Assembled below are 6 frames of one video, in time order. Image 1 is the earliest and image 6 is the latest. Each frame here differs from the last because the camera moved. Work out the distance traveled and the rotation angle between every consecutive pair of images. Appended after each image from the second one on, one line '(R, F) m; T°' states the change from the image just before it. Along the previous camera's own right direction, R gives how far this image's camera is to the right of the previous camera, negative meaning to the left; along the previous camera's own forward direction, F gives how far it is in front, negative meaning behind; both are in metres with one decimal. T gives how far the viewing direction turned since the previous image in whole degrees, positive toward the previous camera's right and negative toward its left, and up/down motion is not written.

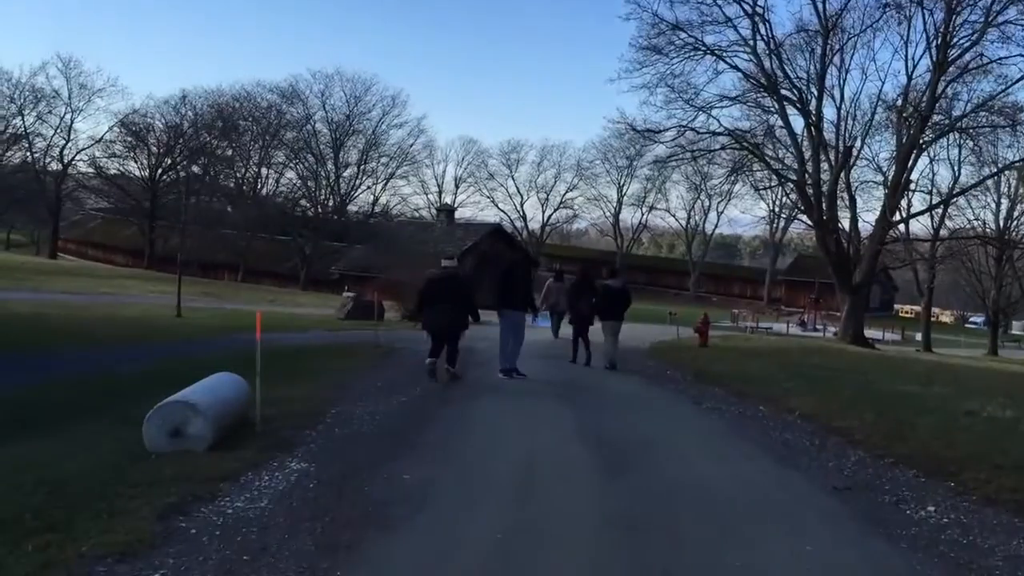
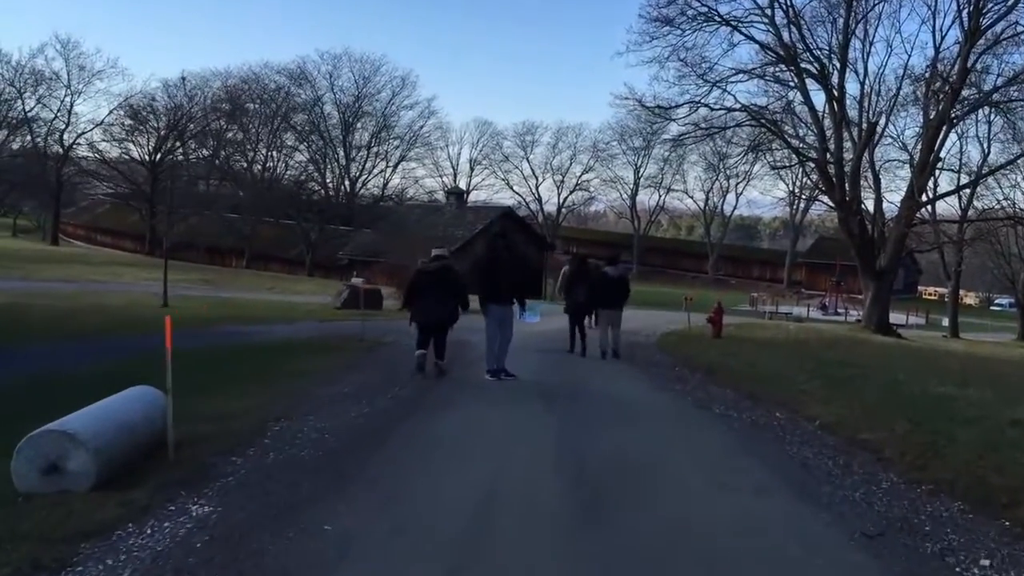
(+0.4, +1.7) m; -1°
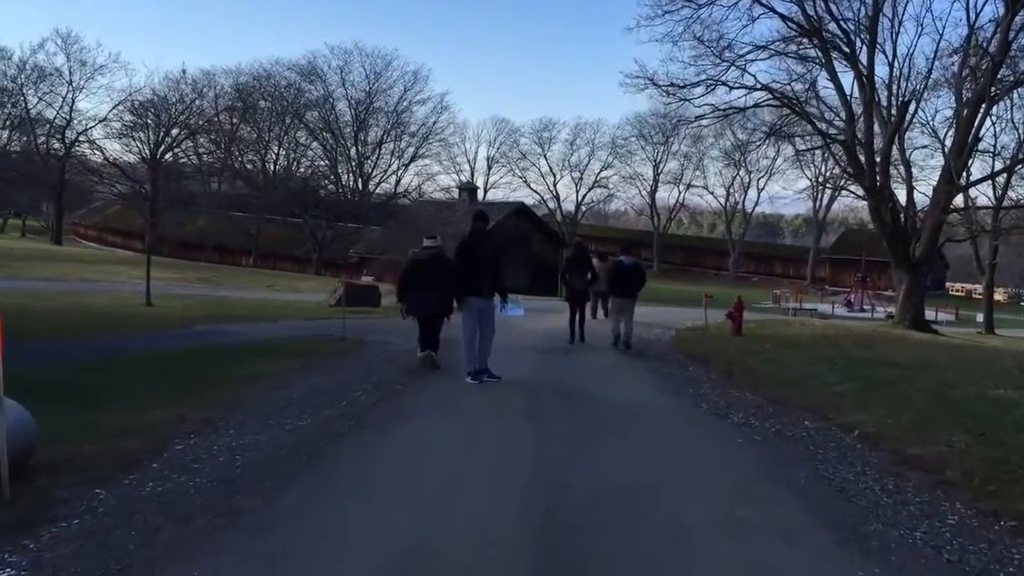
(+0.4, +2.0) m; -1°
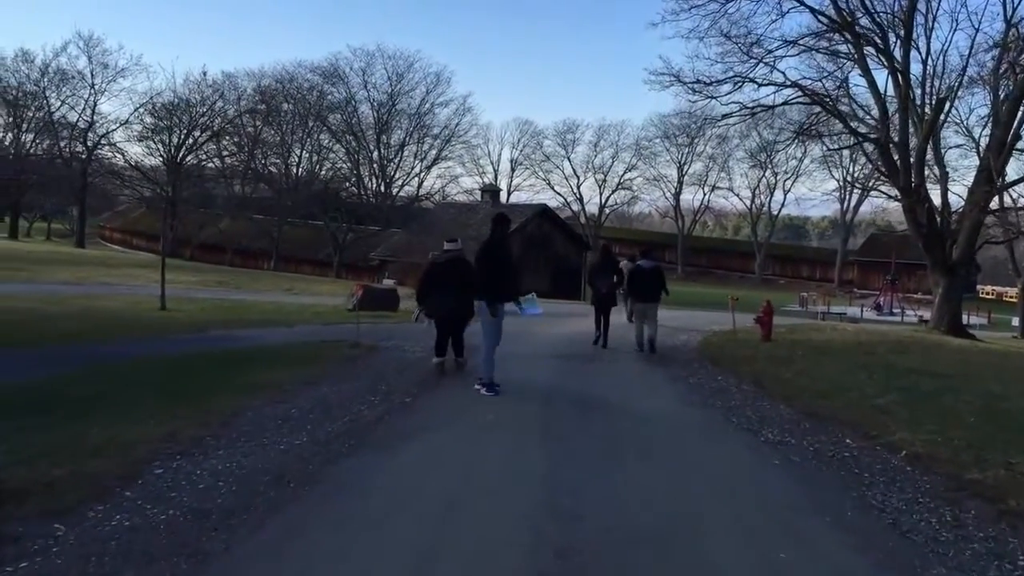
(+0.1, +0.7) m; -1°
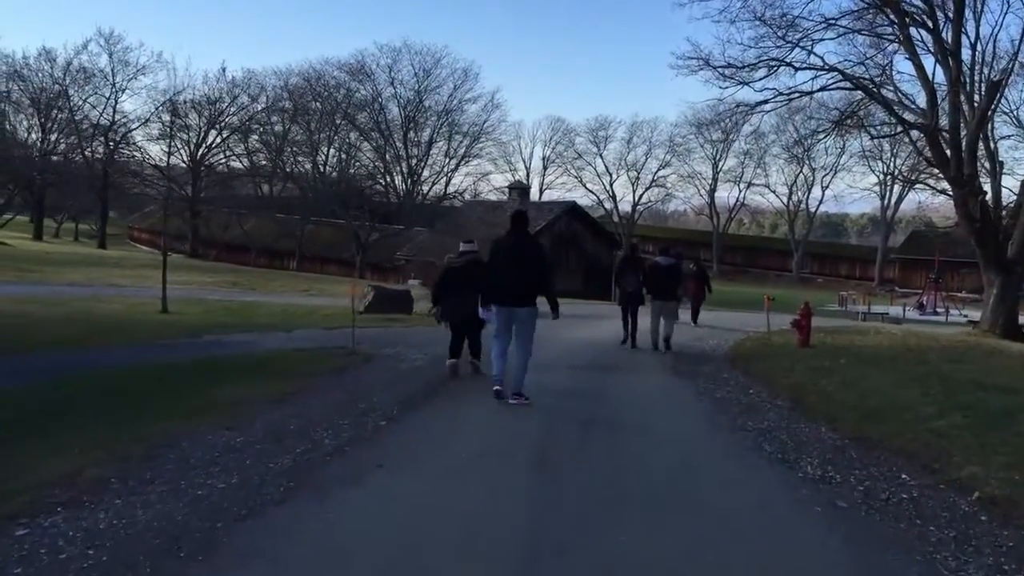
(+0.4, +1.7) m; -2°
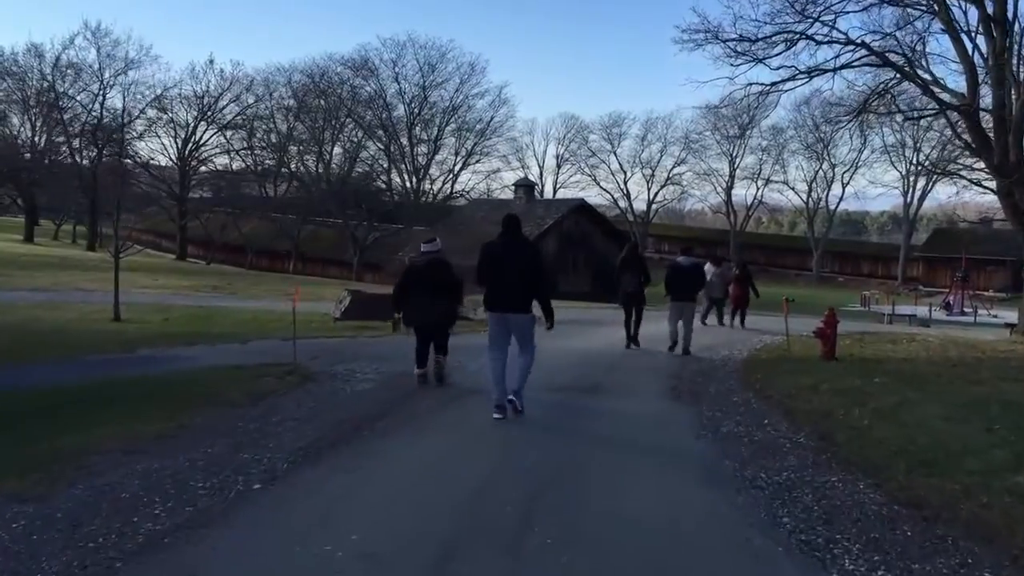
(+0.6, +2.7) m; -1°
